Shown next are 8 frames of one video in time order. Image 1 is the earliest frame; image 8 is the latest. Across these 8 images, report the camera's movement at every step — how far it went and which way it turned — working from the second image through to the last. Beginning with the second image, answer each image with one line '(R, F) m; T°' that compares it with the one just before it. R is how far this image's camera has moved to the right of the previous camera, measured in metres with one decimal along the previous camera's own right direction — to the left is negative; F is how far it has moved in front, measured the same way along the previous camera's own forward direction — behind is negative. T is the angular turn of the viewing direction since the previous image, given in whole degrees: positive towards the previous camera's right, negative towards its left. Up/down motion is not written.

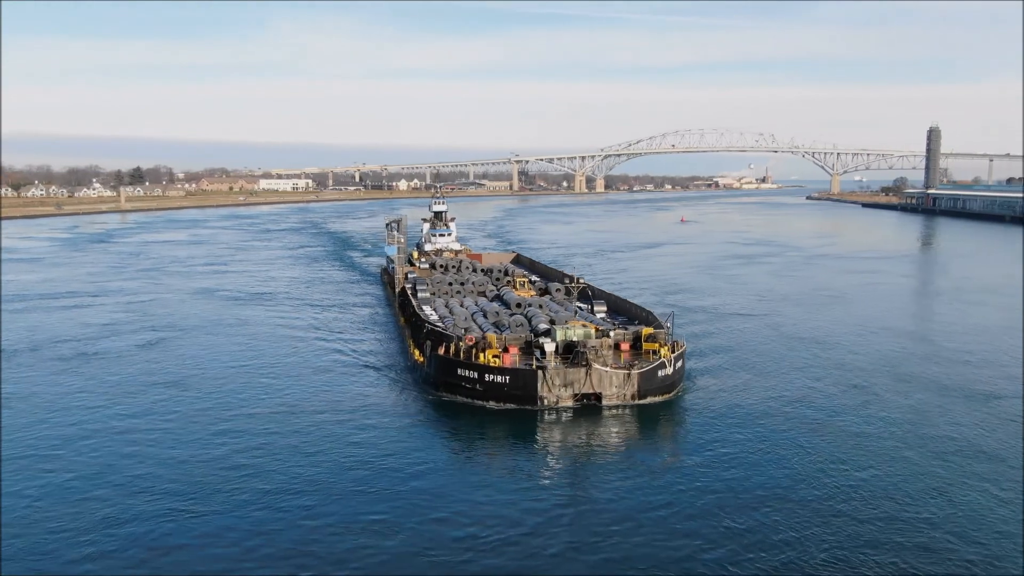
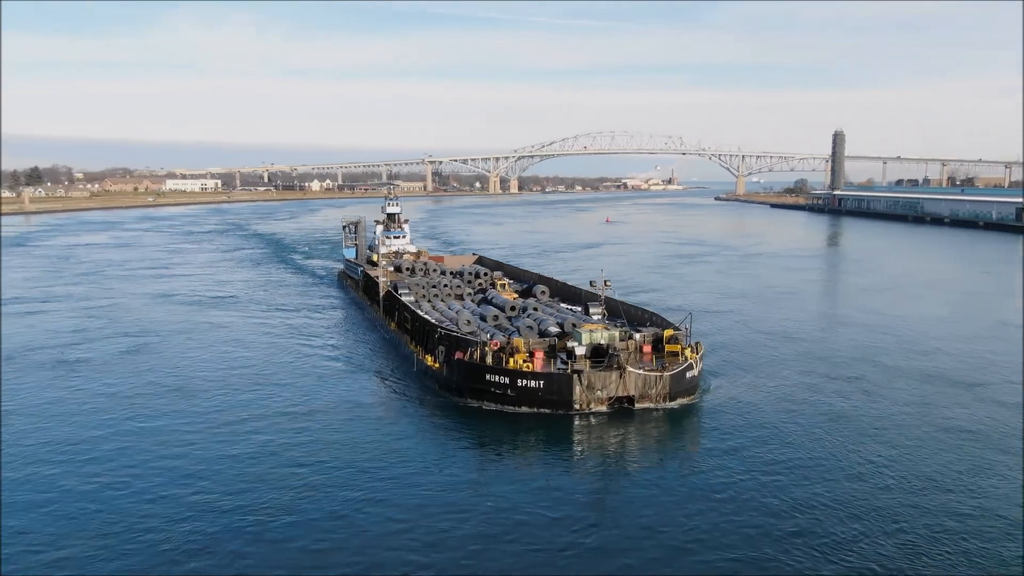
(-1.2, -0.1) m; +5°
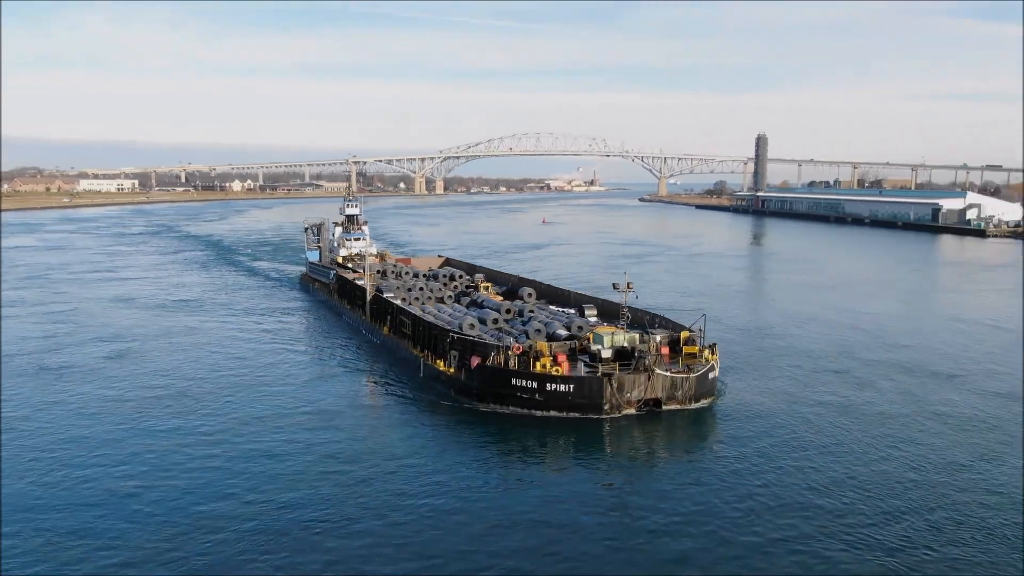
(-1.0, -0.1) m; +5°
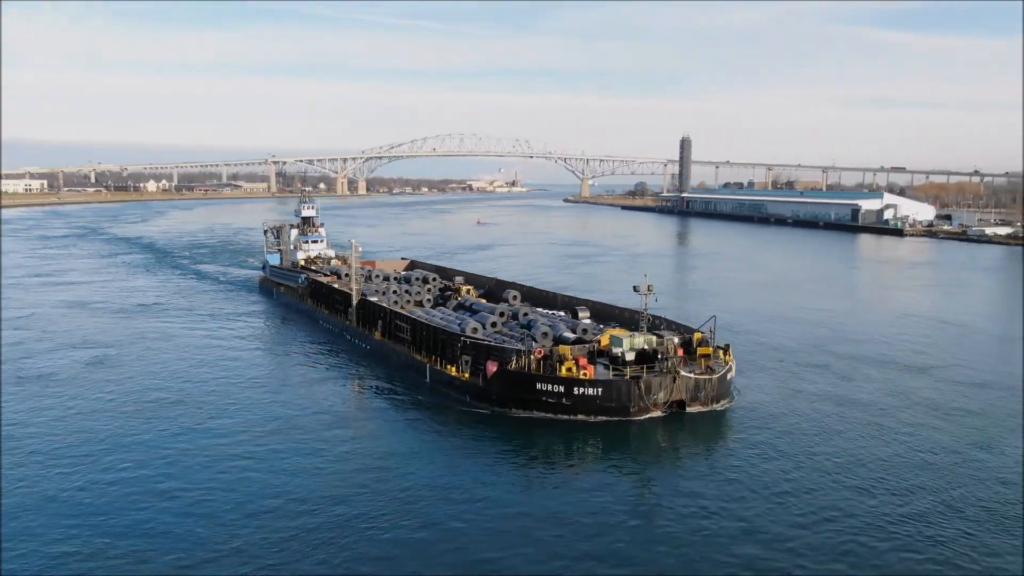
(-1.0, +0.1) m; +5°
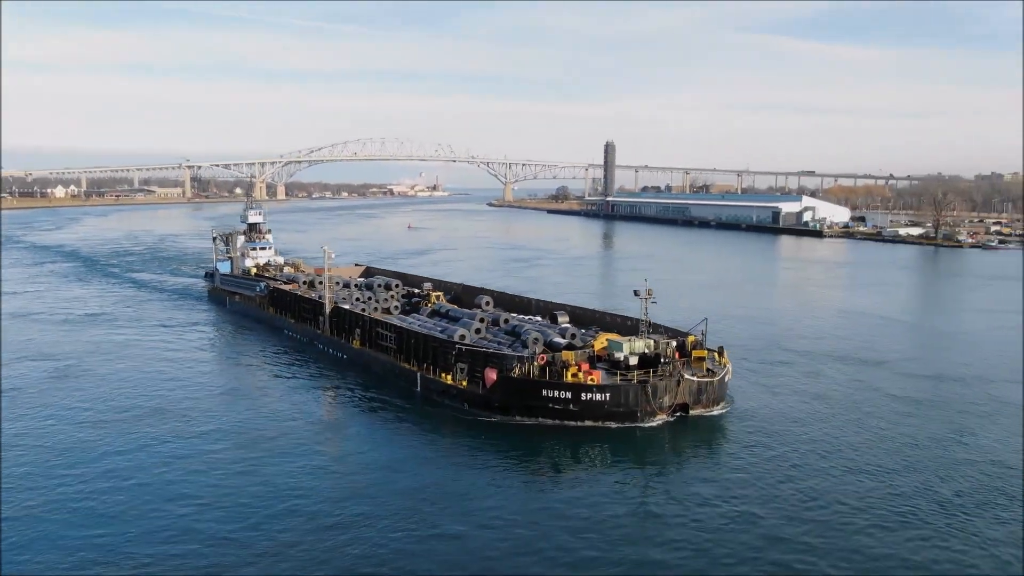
(-0.8, +0.1) m; +5°
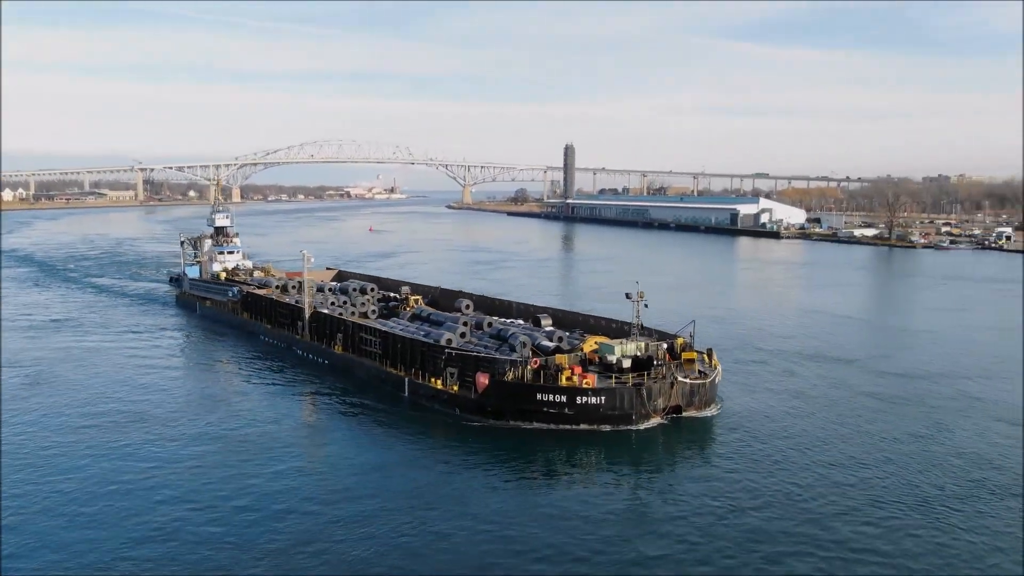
(-0.3, +0.1) m; +3°
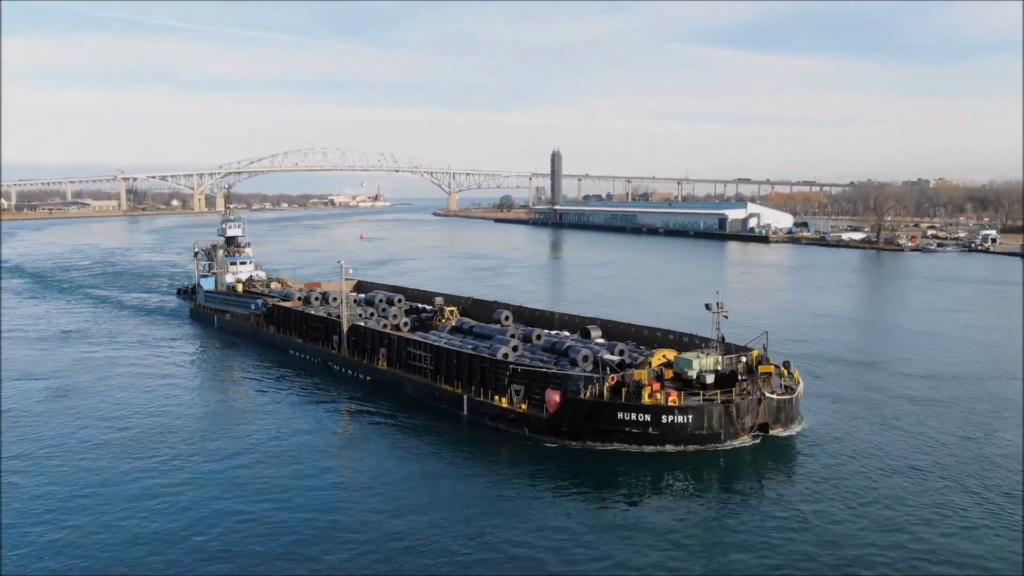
(-1.0, +0.5) m; 0°
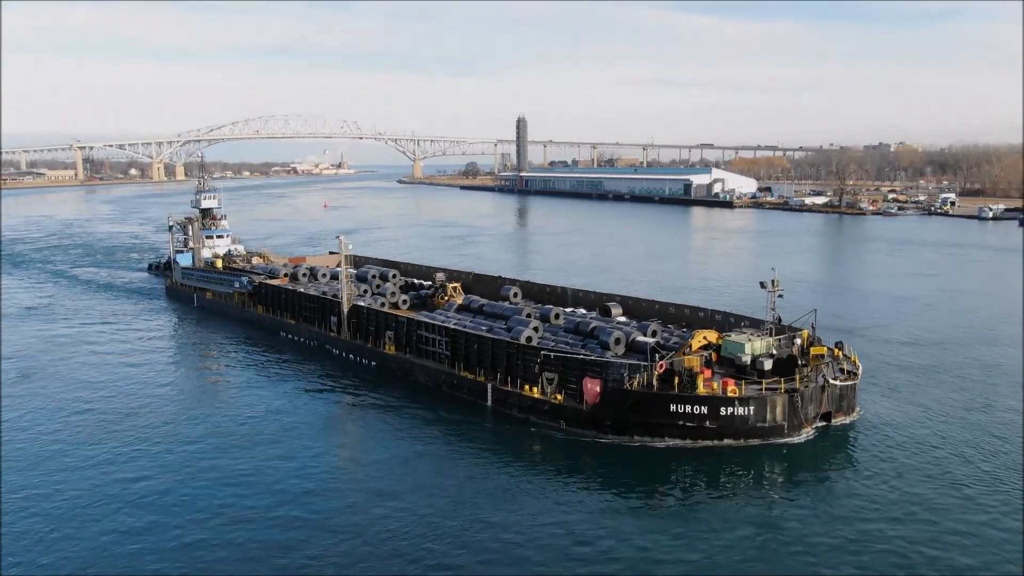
(-0.7, +0.9) m; +2°
